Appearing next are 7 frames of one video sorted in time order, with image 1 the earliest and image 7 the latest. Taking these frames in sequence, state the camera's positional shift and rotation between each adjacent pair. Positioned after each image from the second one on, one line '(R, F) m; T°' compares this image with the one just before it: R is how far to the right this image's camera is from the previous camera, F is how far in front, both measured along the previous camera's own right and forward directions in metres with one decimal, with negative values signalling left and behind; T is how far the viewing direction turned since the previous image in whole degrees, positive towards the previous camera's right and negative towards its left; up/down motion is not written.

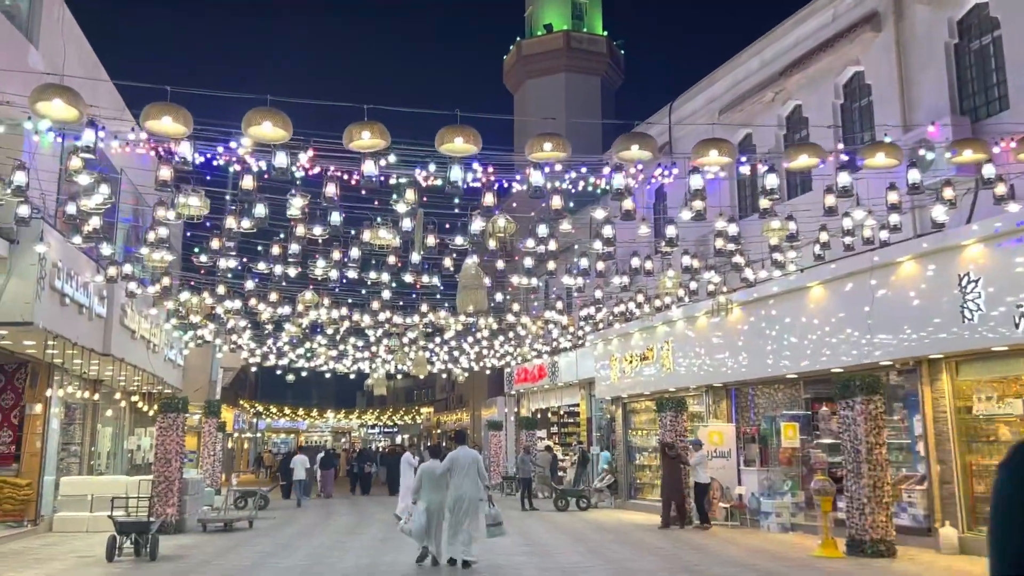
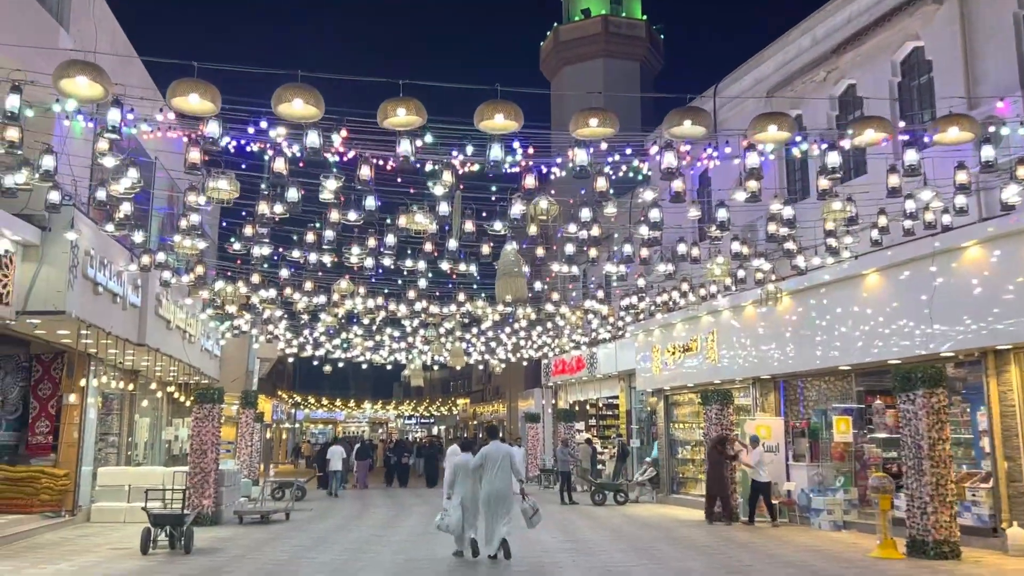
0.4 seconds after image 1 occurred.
(-0.1, +0.5) m; -2°
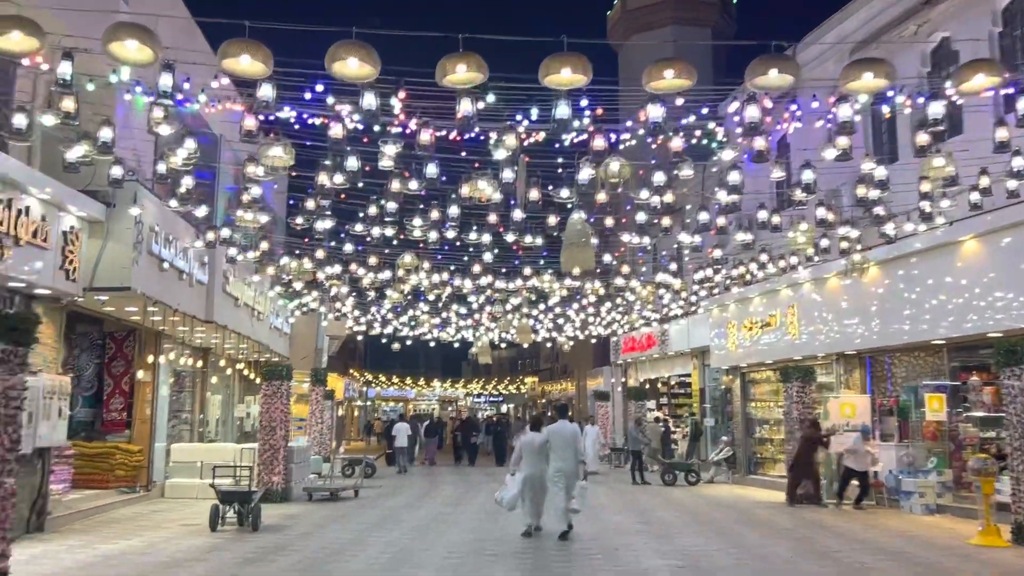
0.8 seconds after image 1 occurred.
(0.0, +0.5) m; -5°
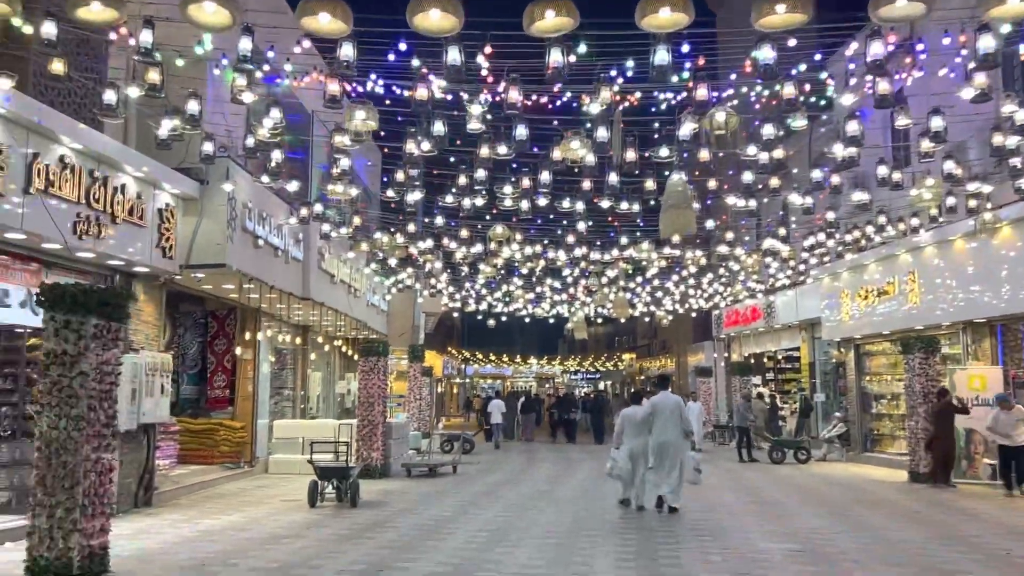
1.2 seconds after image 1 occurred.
(0.0, +0.5) m; -6°
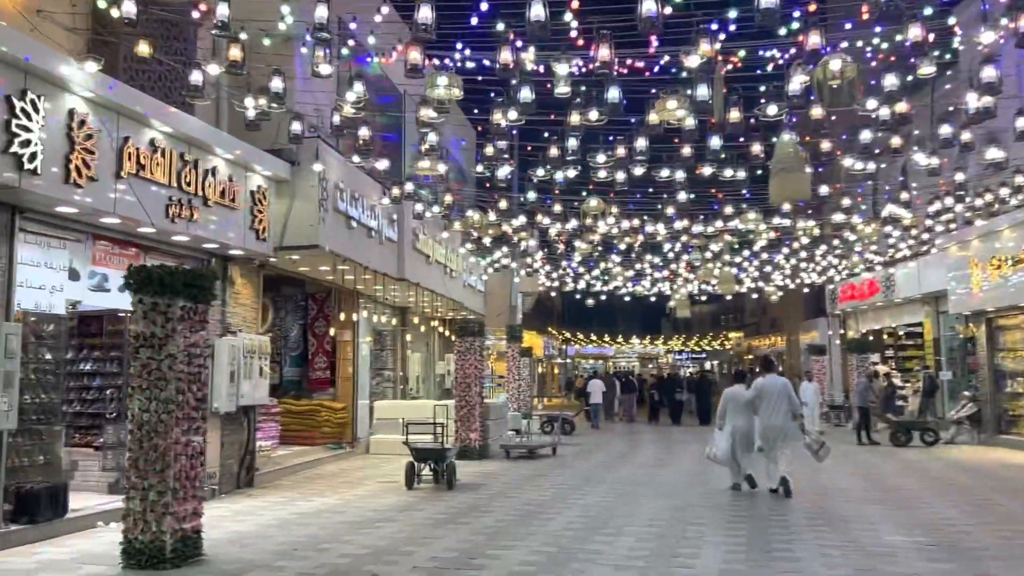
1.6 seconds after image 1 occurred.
(+0.1, +0.5) m; -7°
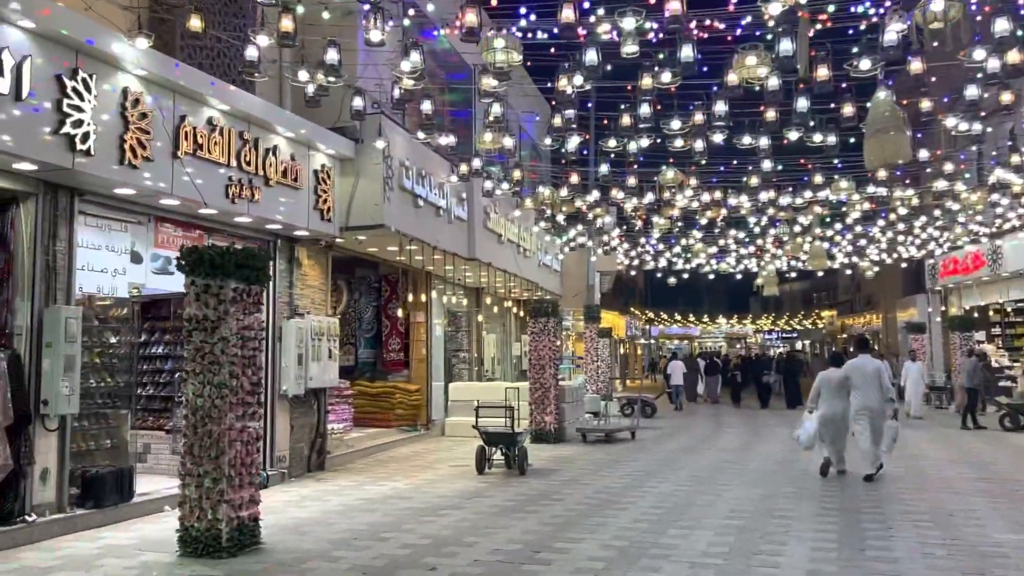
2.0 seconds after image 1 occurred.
(+0.2, +0.5) m; -6°
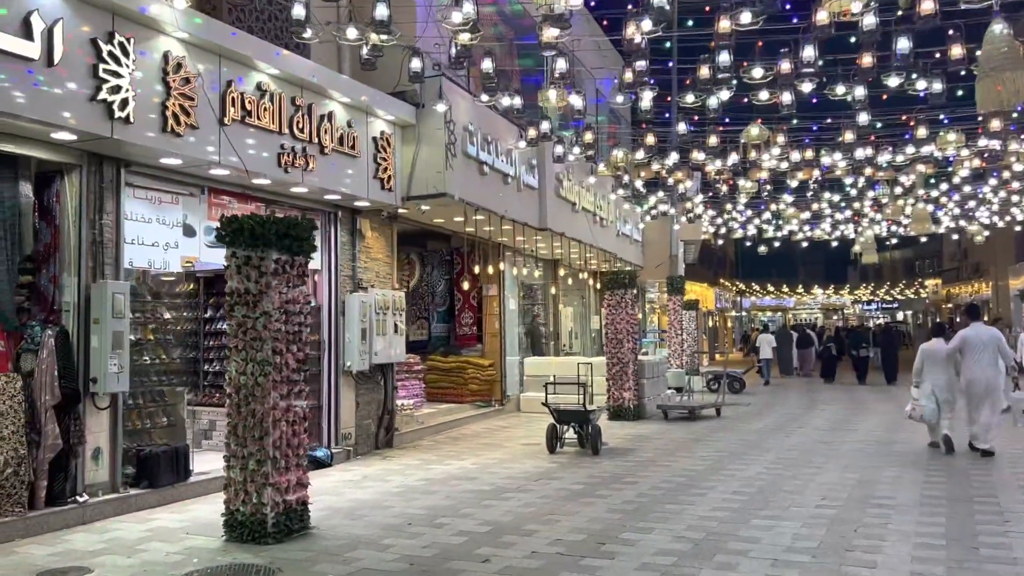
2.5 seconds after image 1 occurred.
(+0.2, +0.6) m; -6°
